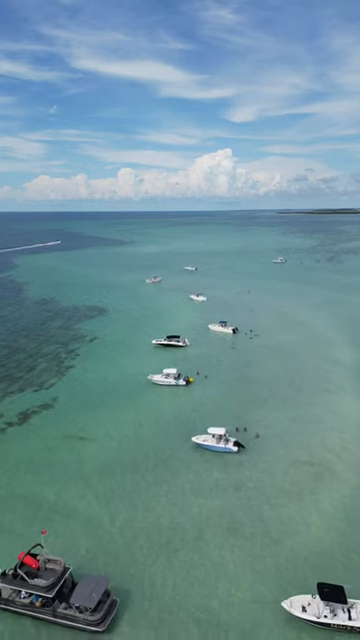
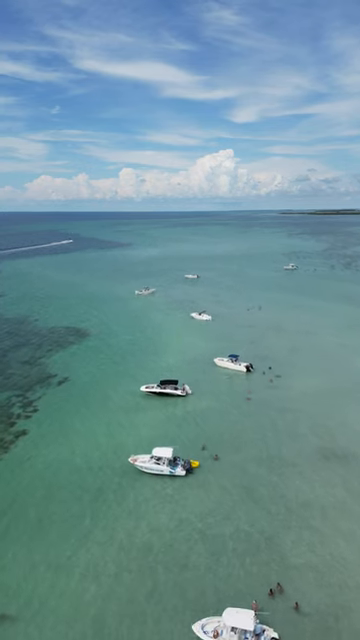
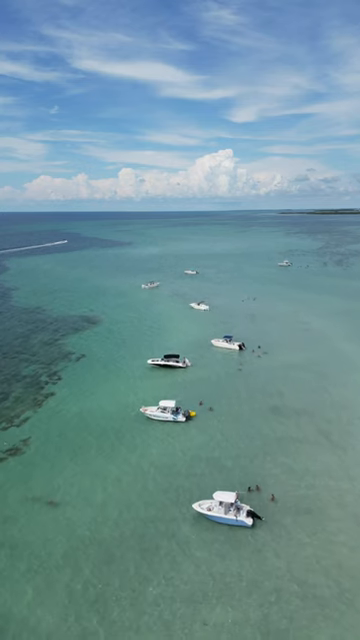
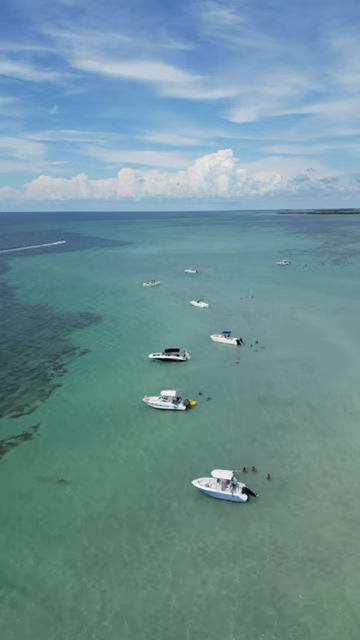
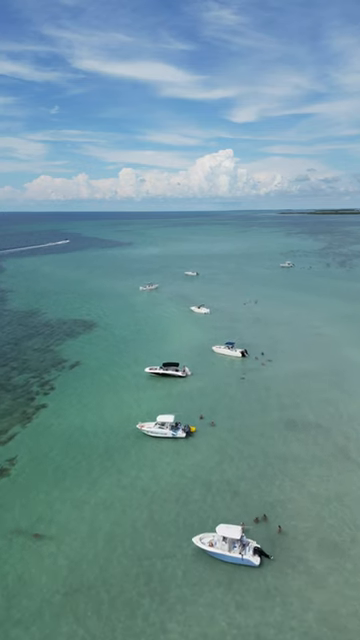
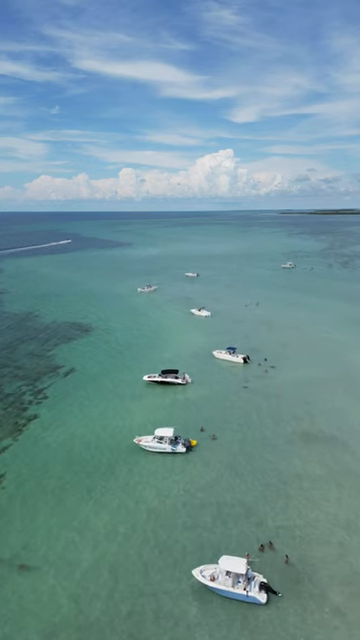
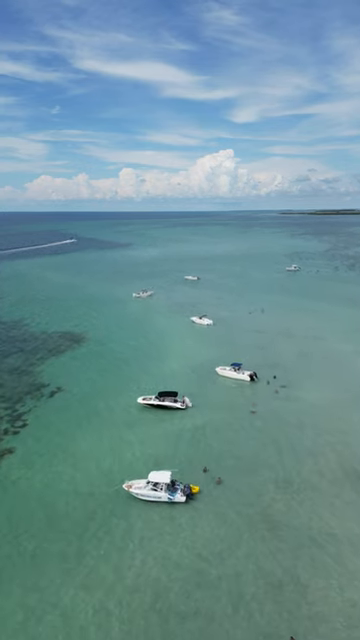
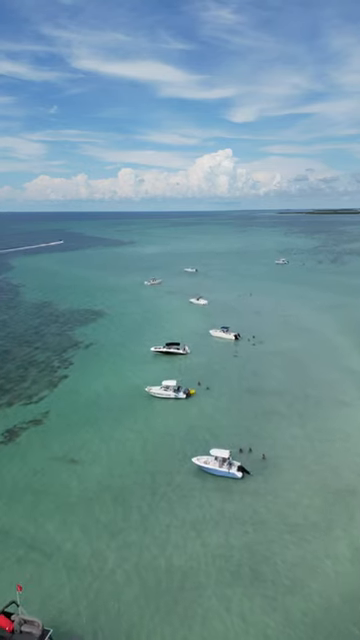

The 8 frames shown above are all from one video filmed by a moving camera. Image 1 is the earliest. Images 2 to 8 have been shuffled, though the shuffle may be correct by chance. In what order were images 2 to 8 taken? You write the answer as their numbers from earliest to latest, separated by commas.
8, 4, 3, 5, 6, 2, 7
